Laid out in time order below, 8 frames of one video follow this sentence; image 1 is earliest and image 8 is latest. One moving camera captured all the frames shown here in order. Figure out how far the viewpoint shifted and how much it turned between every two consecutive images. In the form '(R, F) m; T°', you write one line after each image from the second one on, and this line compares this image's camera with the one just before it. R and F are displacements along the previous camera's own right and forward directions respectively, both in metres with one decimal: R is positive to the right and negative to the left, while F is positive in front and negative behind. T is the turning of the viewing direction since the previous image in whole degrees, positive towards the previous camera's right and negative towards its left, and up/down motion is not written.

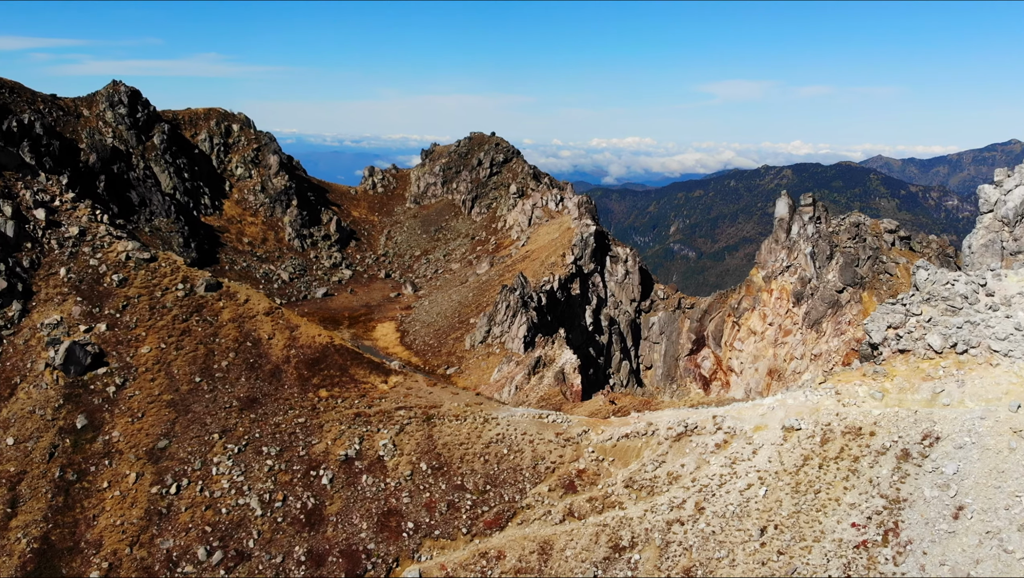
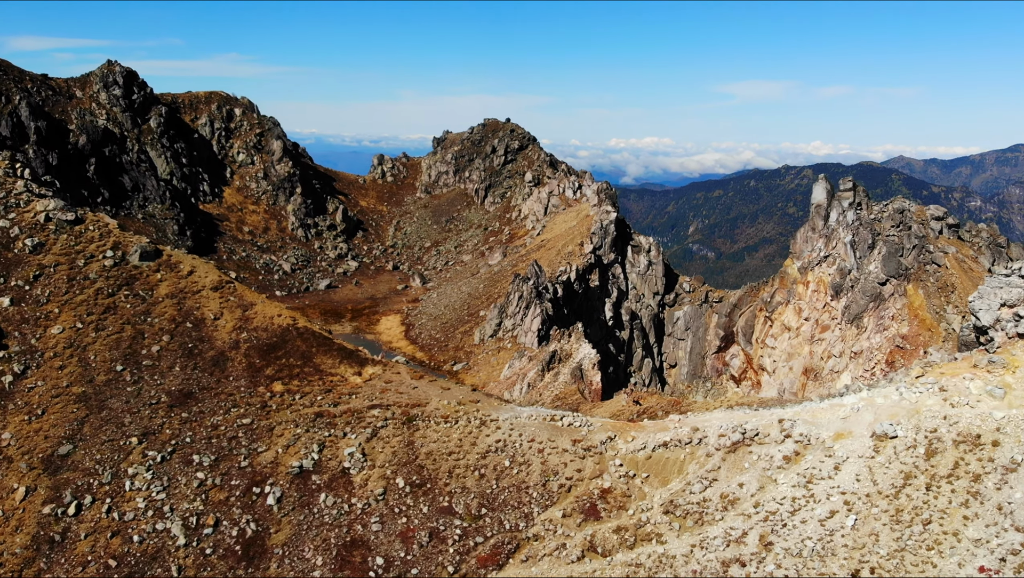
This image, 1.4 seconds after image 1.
(+0.3, +6.8) m; -1°
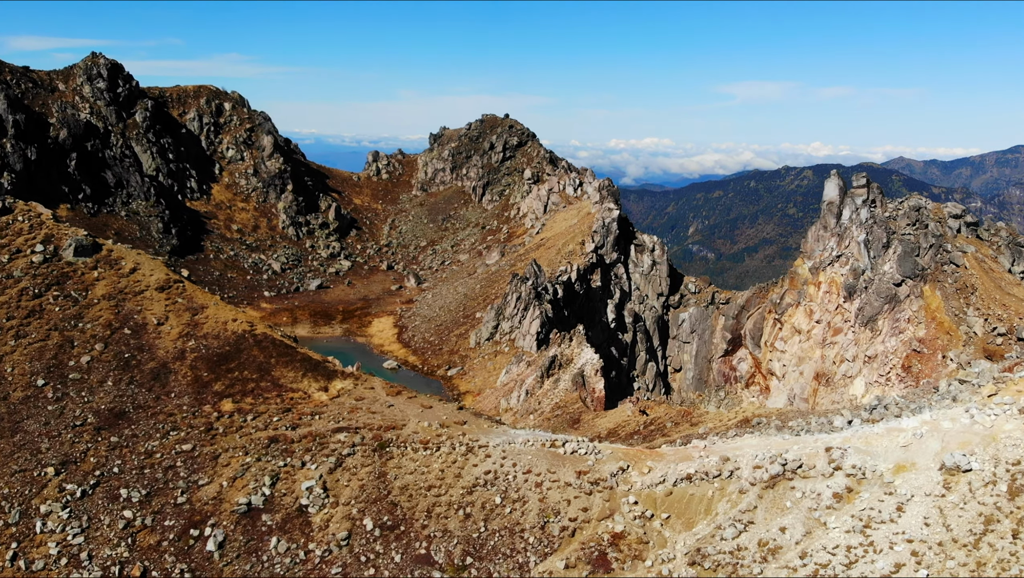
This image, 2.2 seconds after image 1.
(+0.1, +3.9) m; 0°
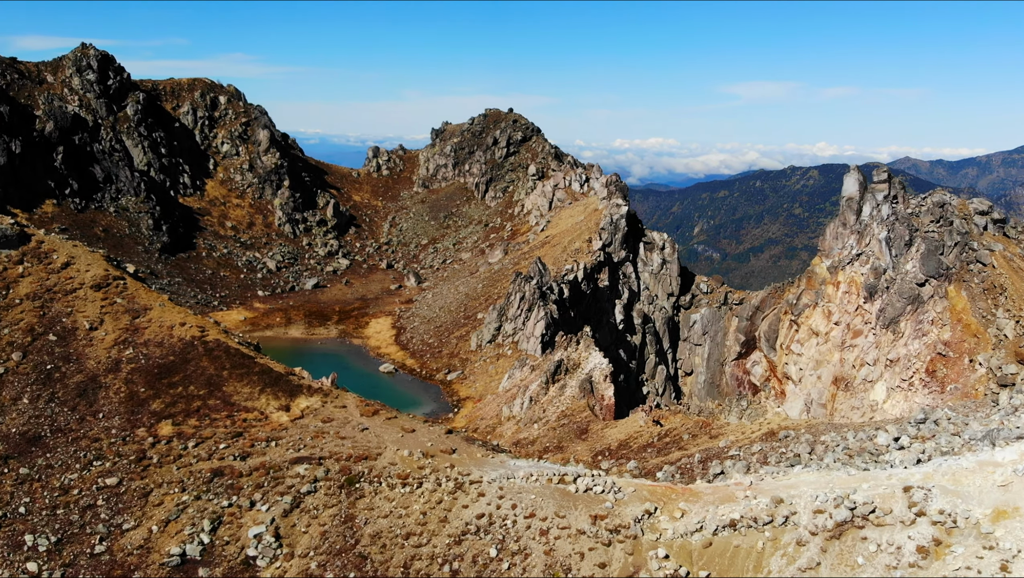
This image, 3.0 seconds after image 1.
(+0.1, +3.8) m; 0°
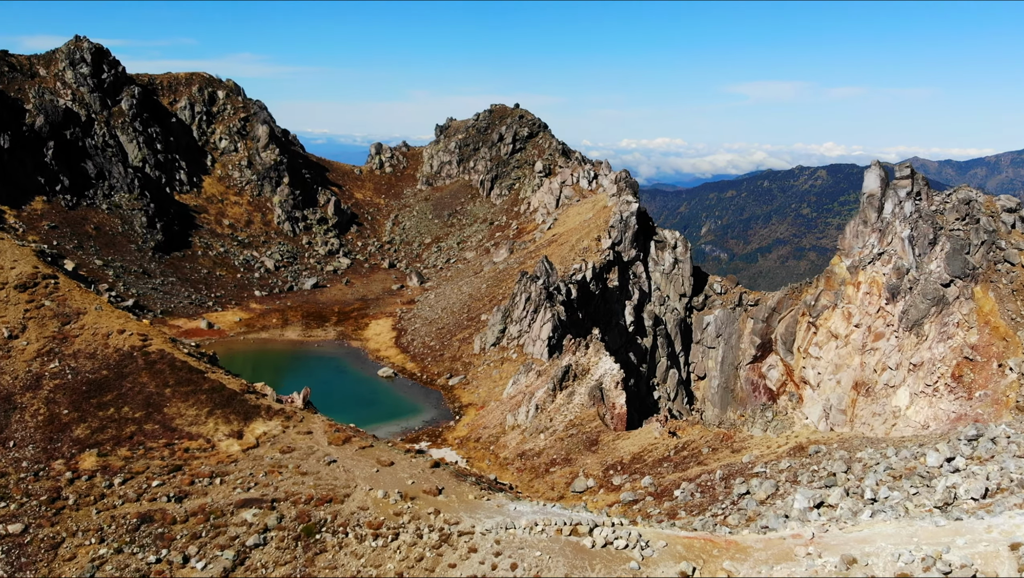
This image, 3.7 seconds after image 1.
(+0.1, +3.2) m; 0°
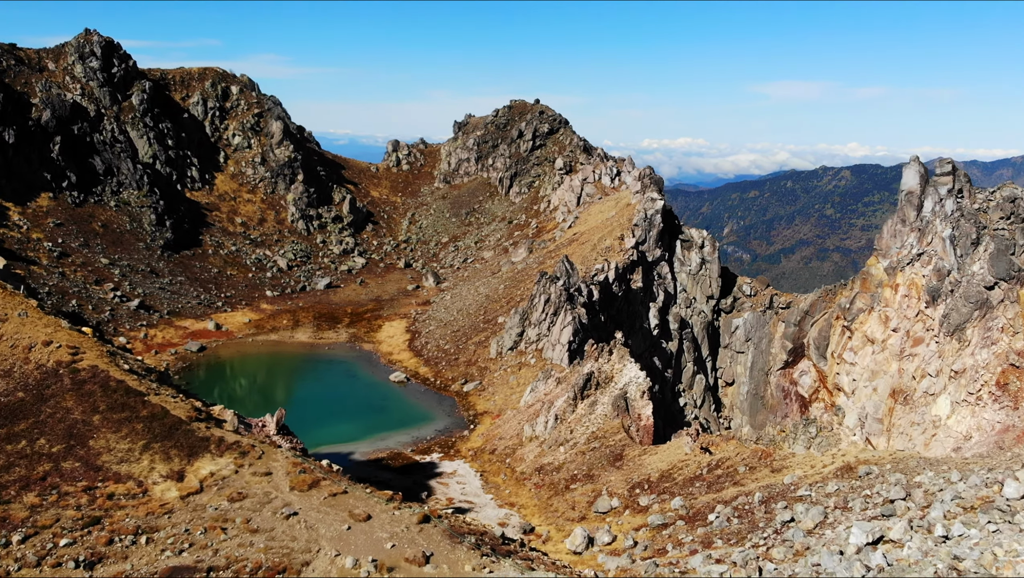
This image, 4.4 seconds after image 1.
(+0.1, +3.2) m; -1°
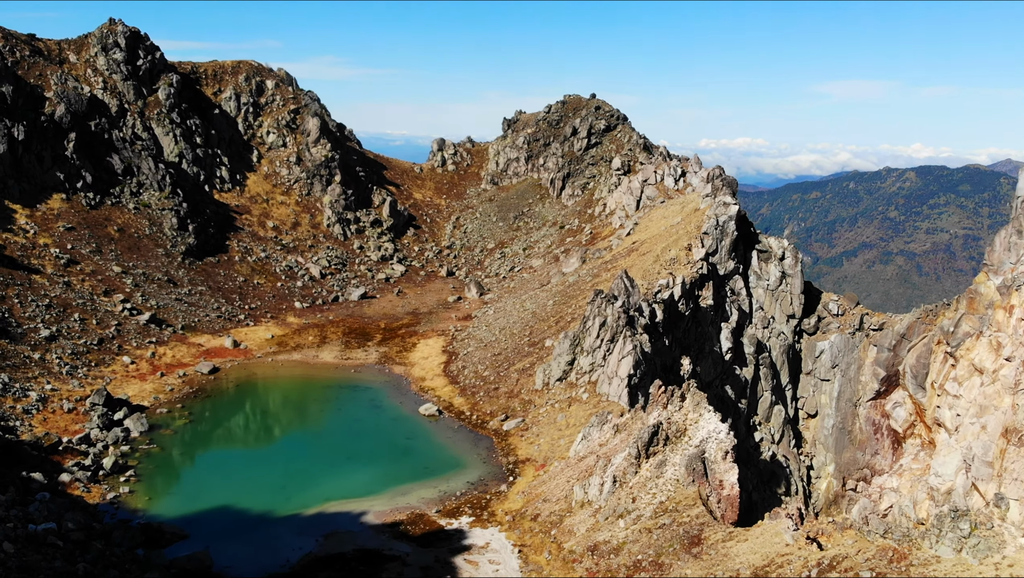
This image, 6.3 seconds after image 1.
(+0.2, +8.3) m; -3°
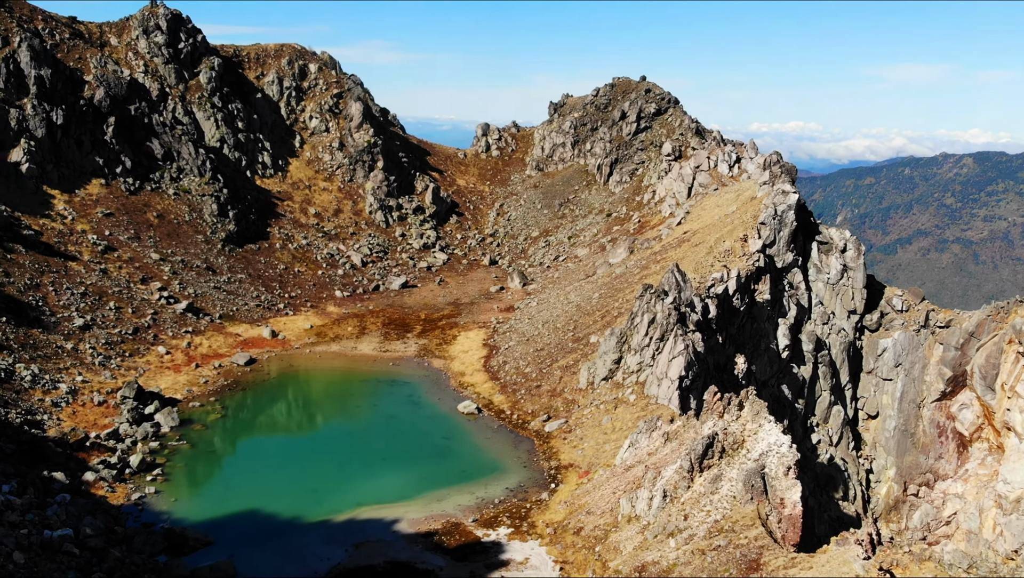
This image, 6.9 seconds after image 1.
(+0.1, +2.5) m; -3°
